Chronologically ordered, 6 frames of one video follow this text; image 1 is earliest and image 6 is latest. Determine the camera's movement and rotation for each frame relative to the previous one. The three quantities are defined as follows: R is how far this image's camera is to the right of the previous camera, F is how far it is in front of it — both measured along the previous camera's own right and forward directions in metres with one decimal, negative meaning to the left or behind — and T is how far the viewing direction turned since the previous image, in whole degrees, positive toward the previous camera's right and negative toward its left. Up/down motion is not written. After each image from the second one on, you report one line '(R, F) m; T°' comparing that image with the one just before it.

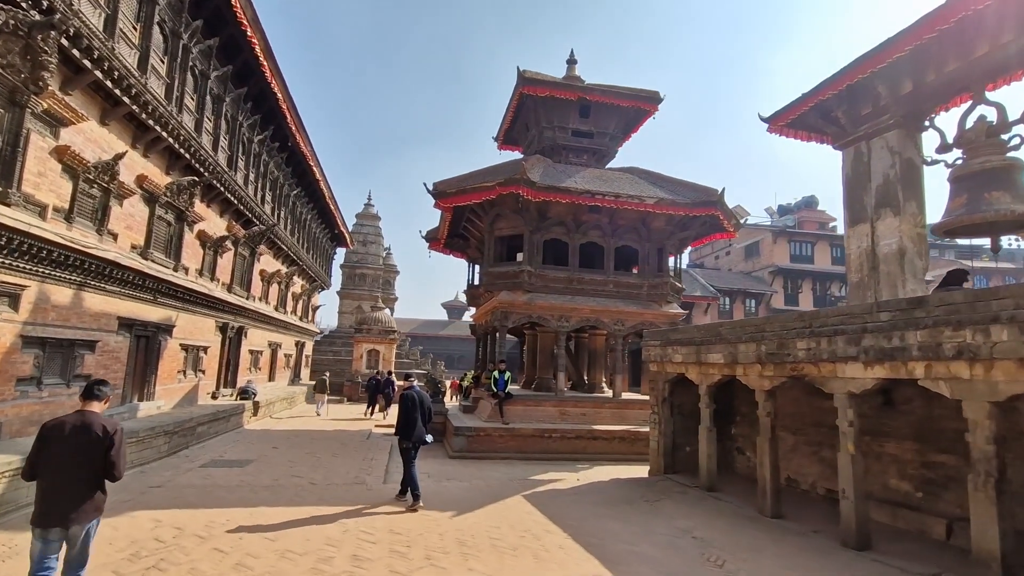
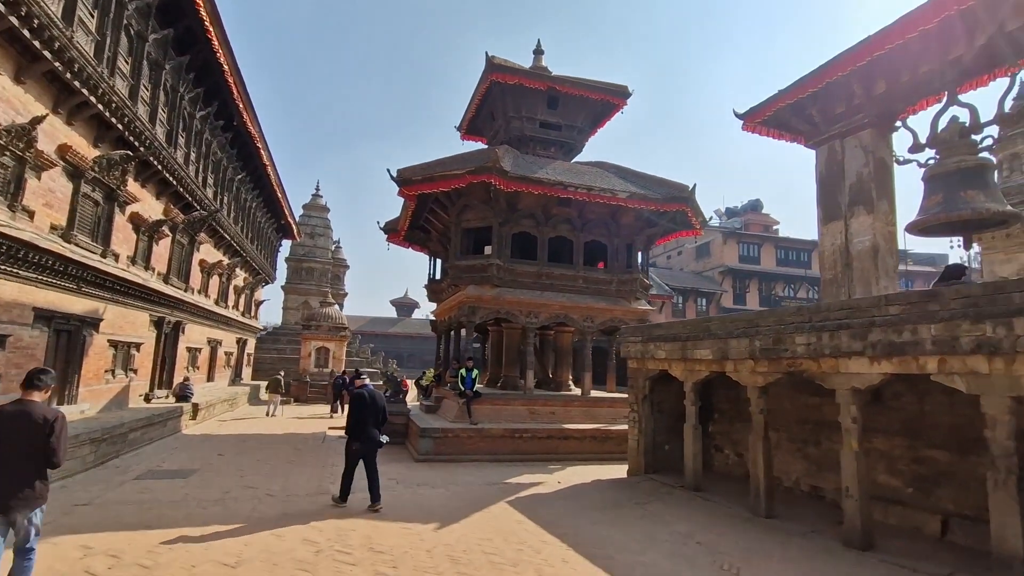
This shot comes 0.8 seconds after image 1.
(-0.5, +0.6) m; +6°
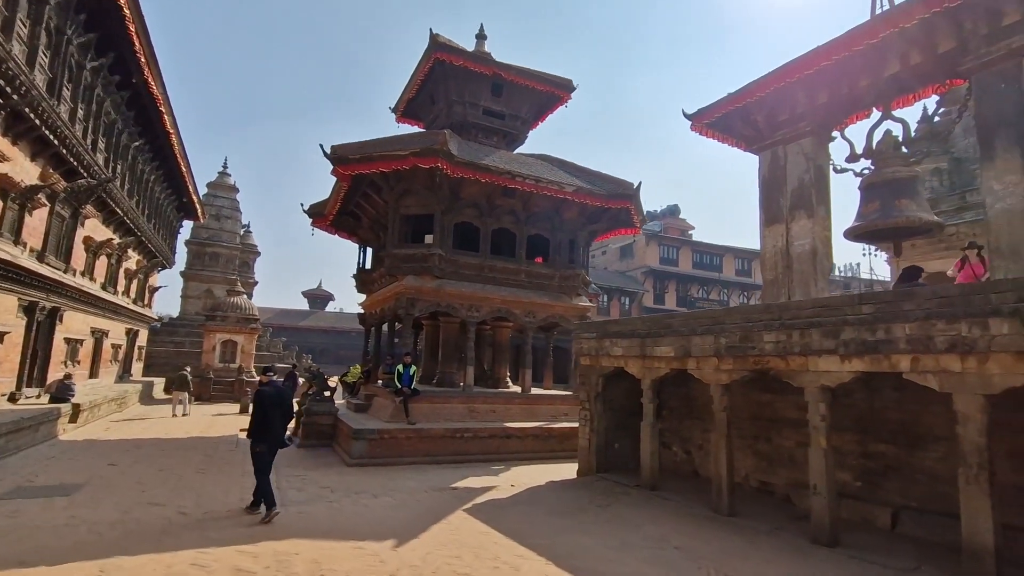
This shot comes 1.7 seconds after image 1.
(-0.6, +0.6) m; +9°
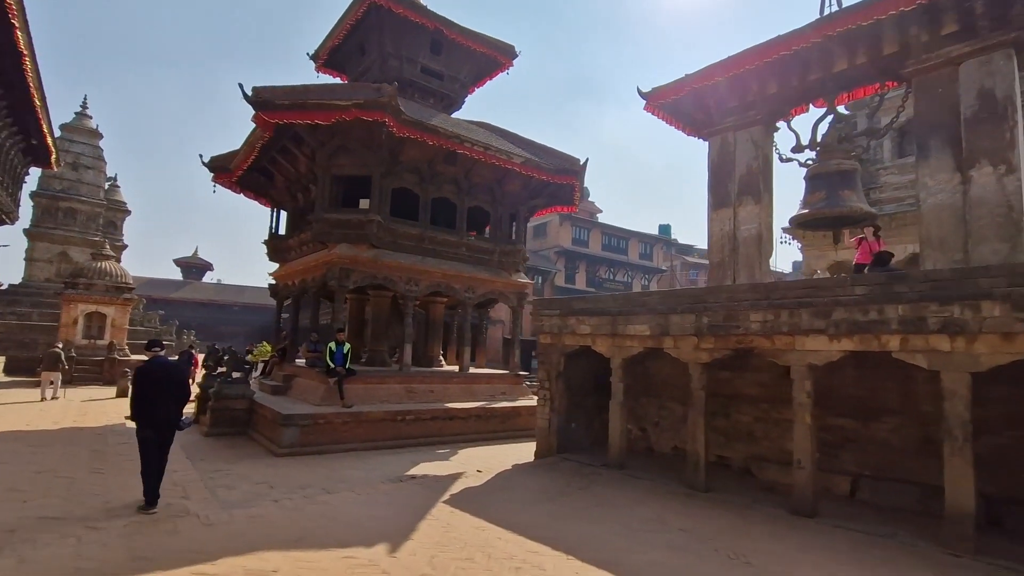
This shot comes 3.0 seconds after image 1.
(-1.1, +0.7) m; +12°
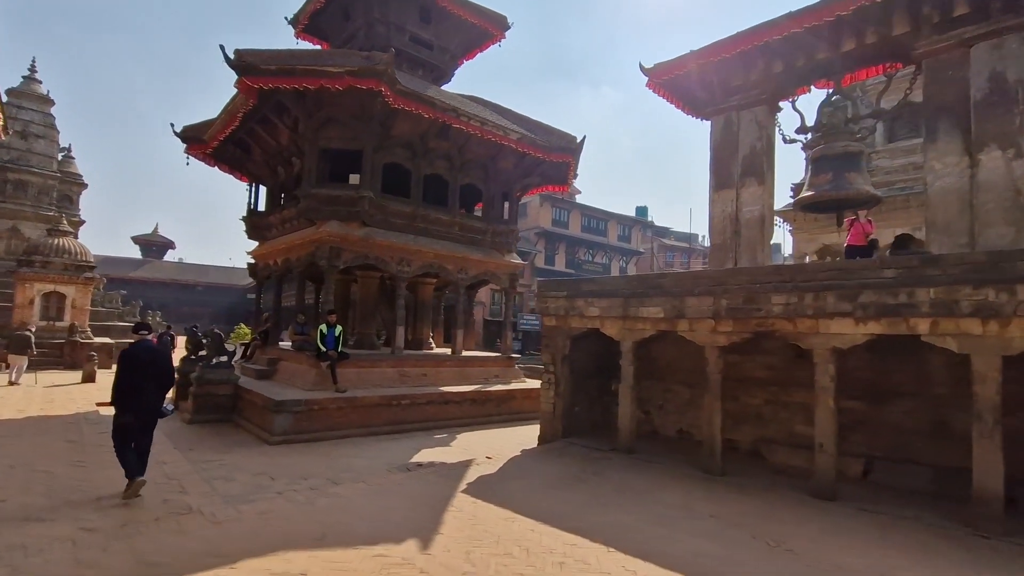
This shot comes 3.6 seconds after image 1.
(-0.6, +0.3) m; +3°
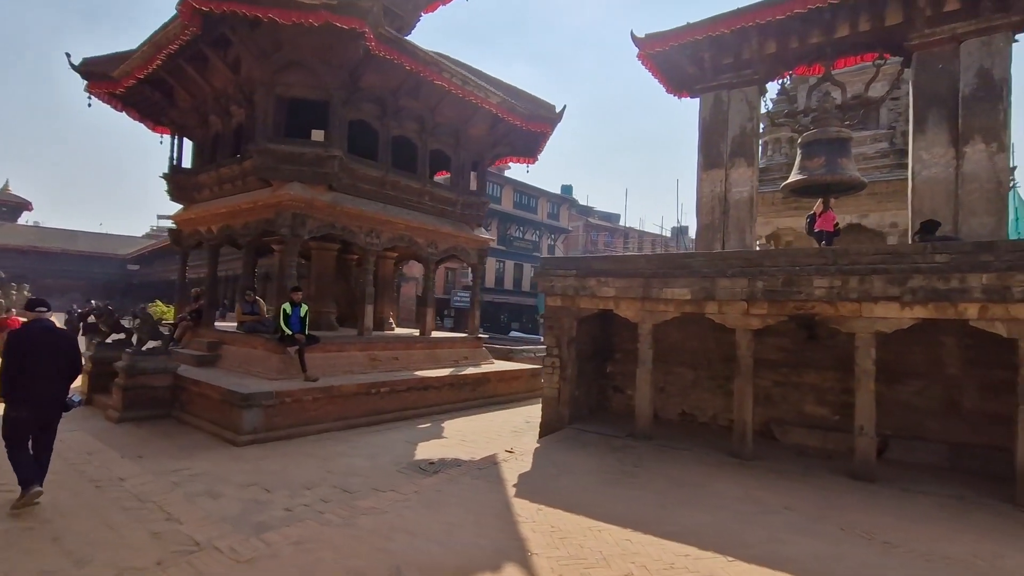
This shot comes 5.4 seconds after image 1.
(-1.5, +0.9) m; +10°
